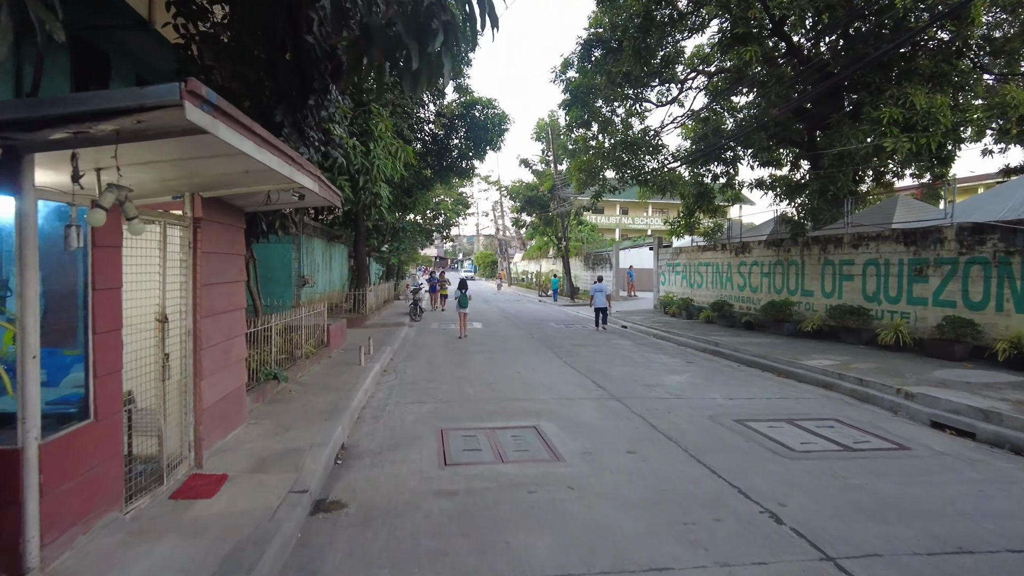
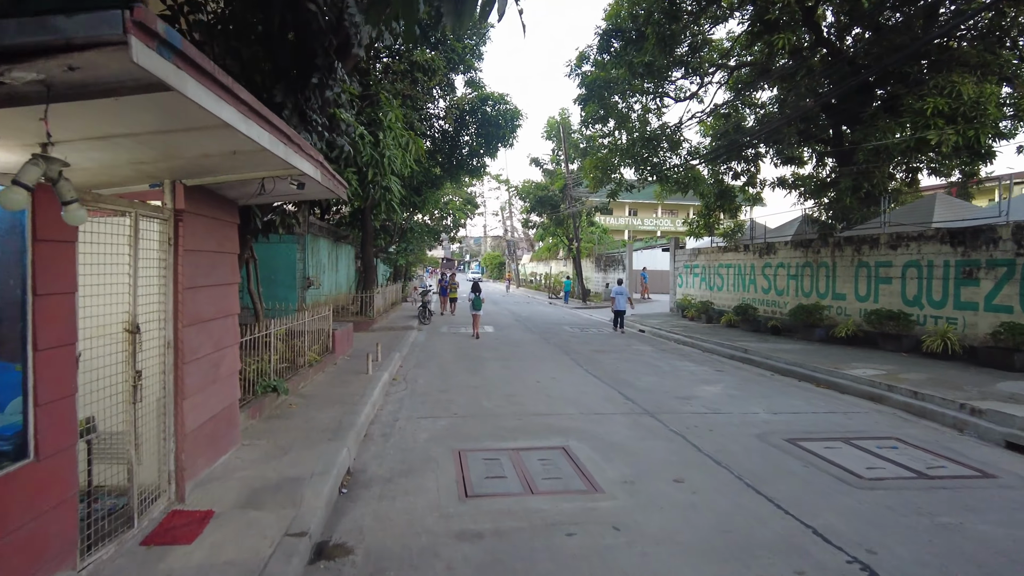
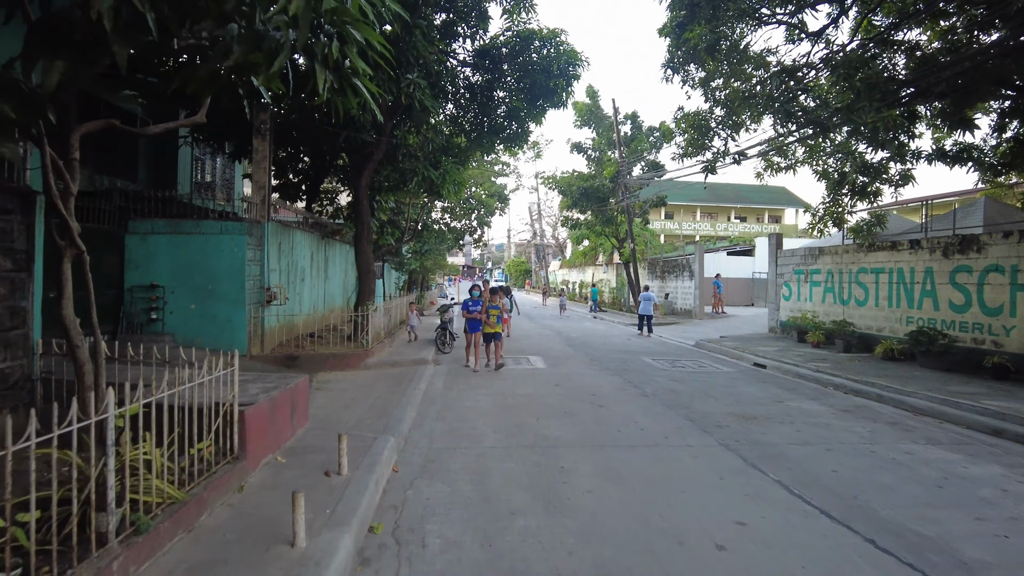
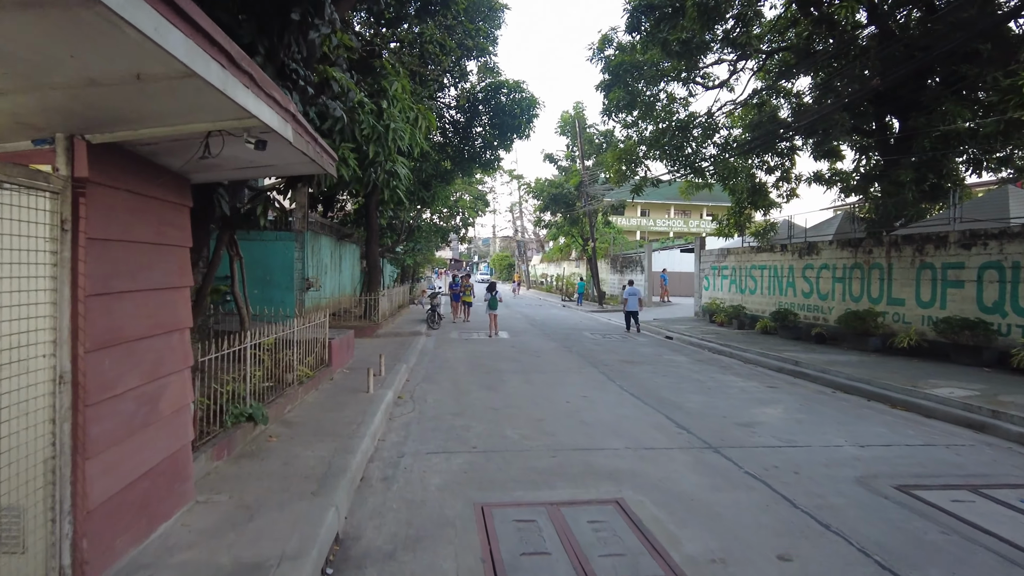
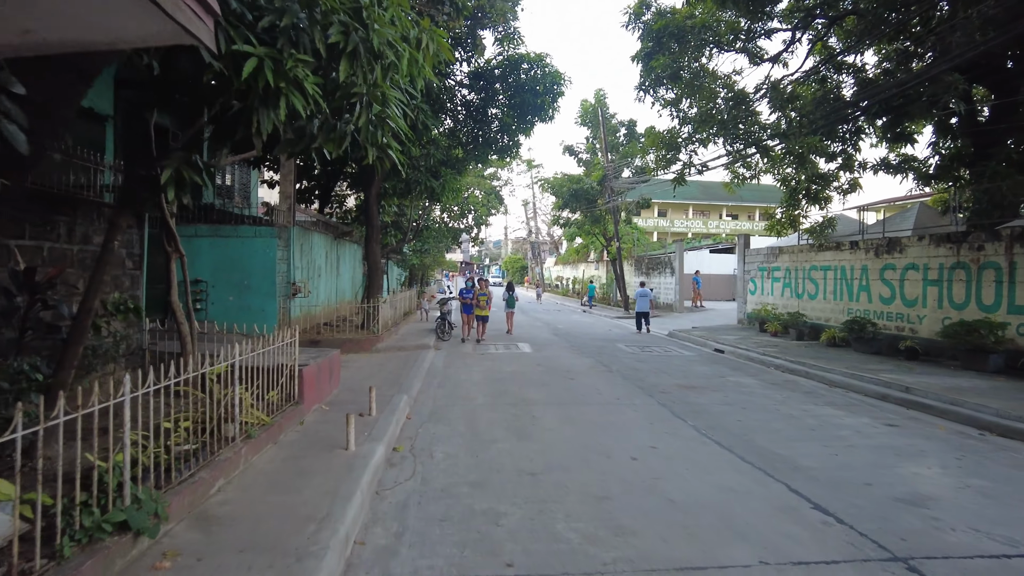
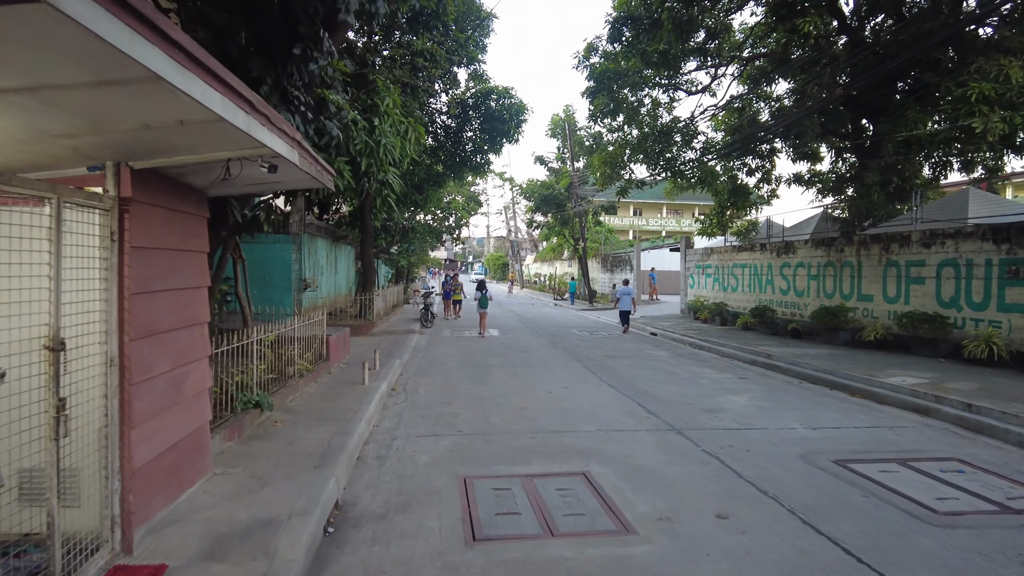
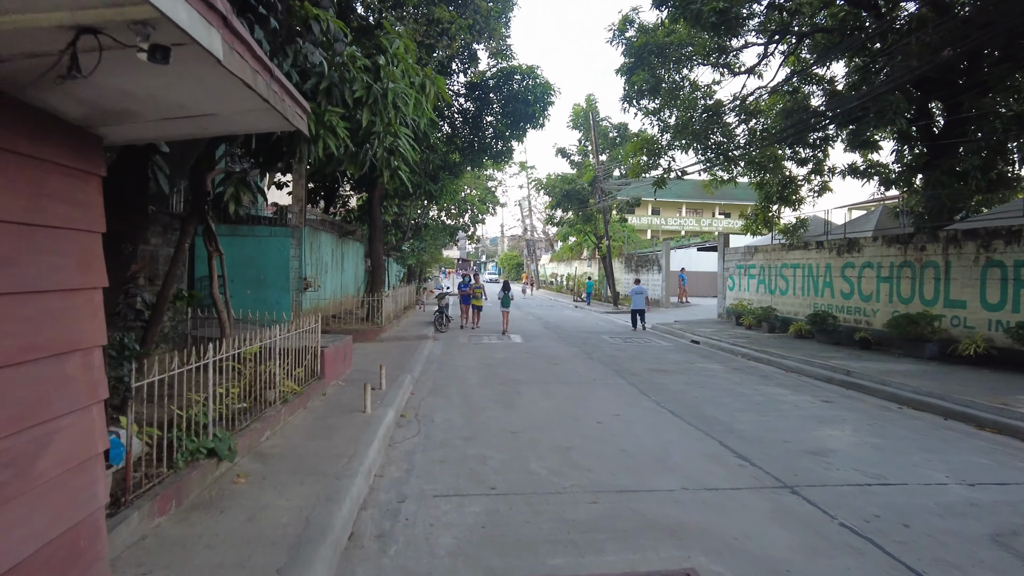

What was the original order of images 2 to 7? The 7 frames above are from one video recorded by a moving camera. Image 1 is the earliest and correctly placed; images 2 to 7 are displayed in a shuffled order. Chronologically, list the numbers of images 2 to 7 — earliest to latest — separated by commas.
2, 6, 4, 7, 5, 3
